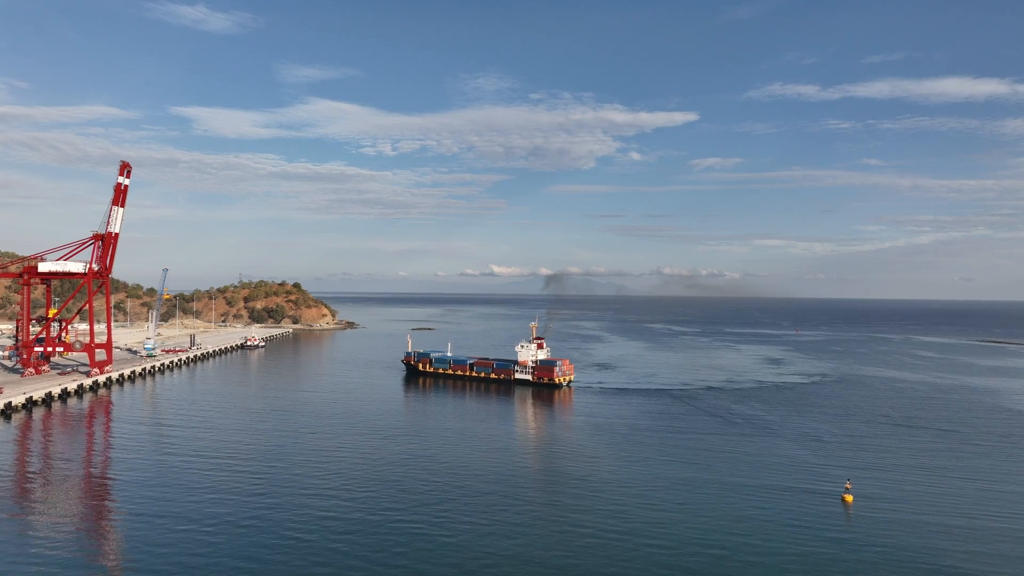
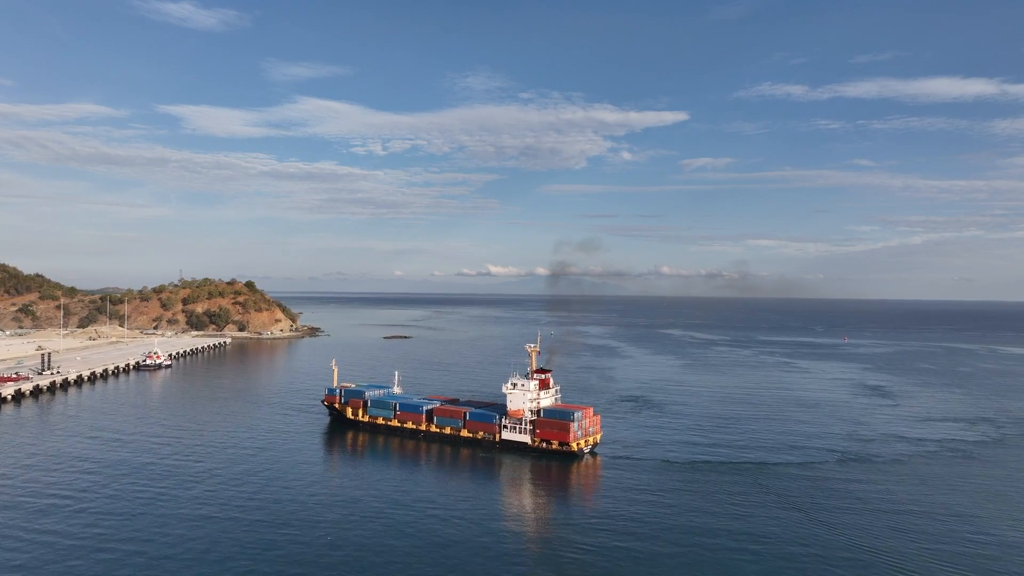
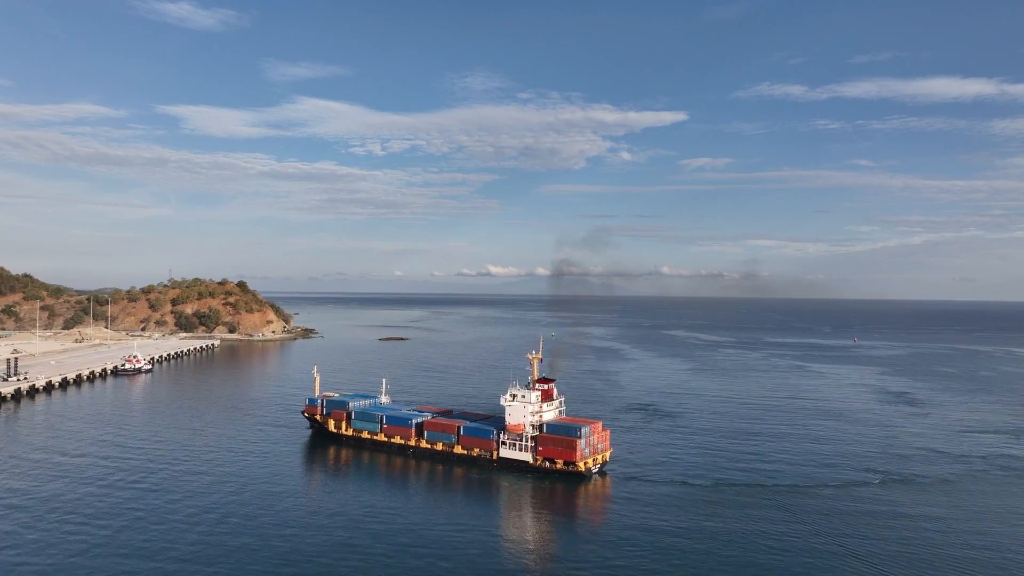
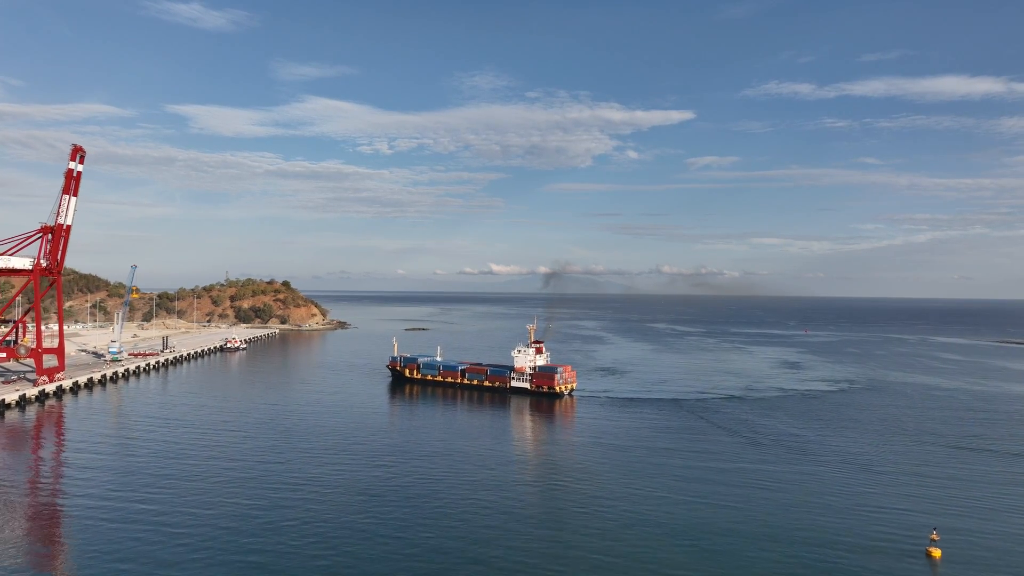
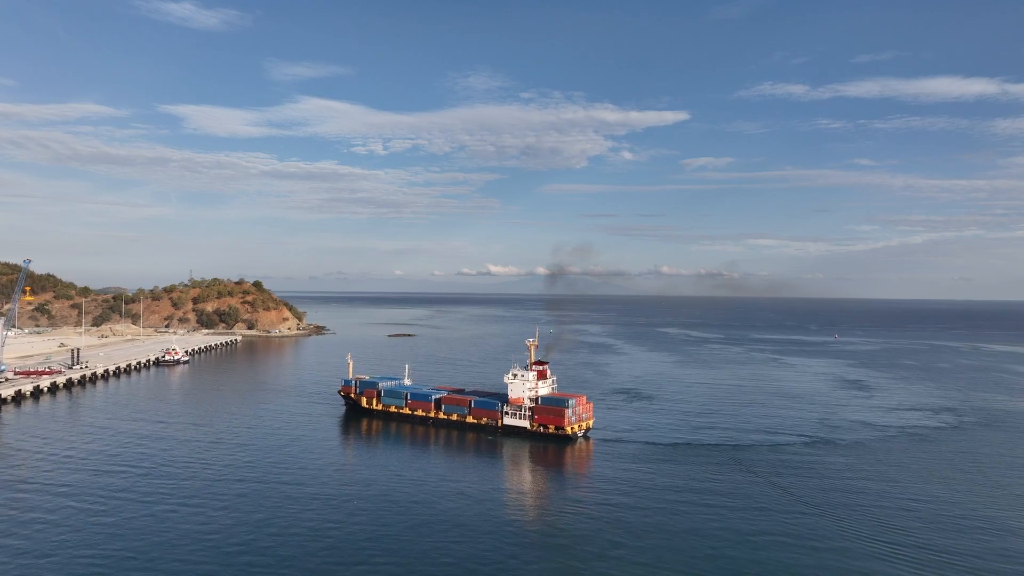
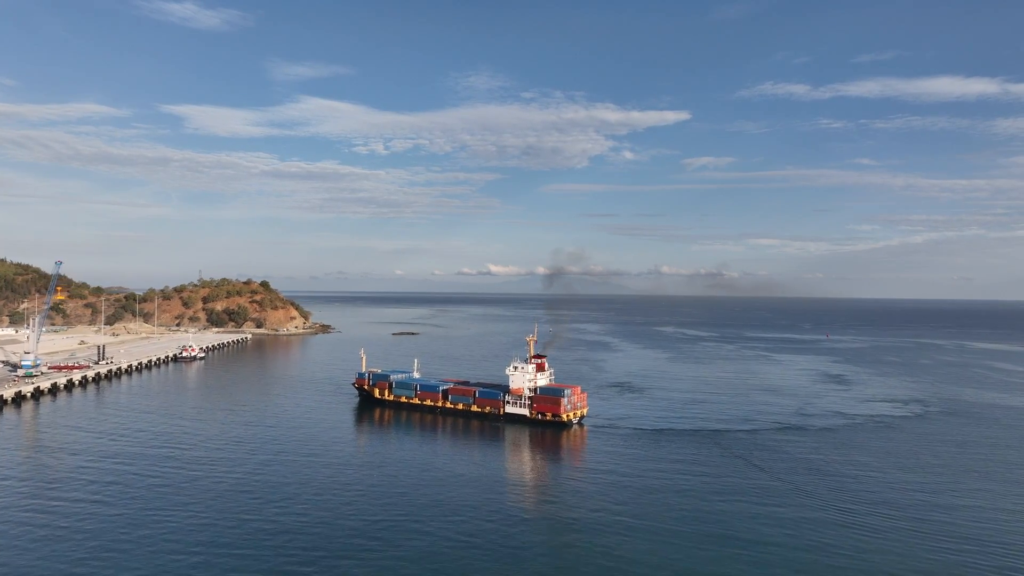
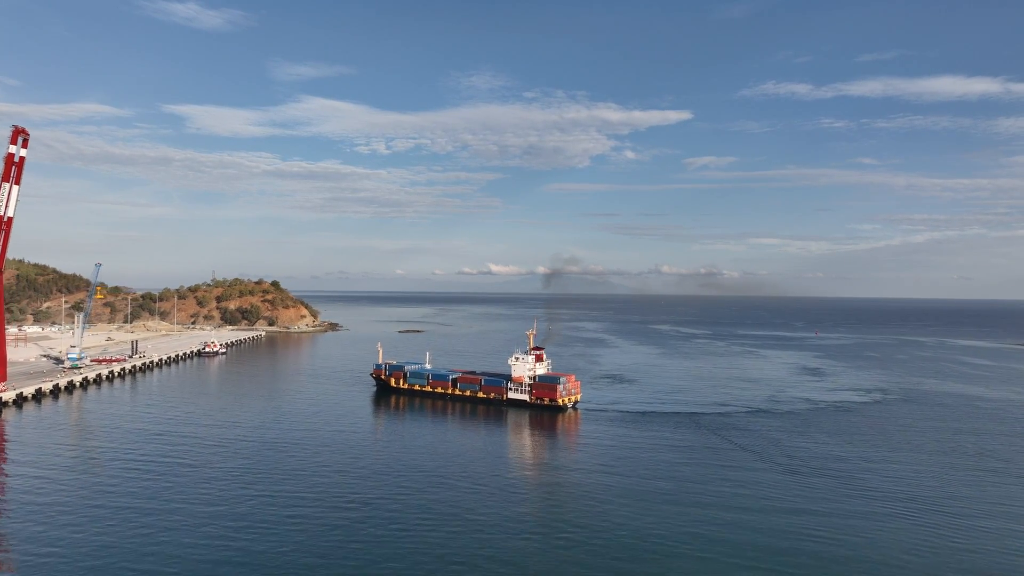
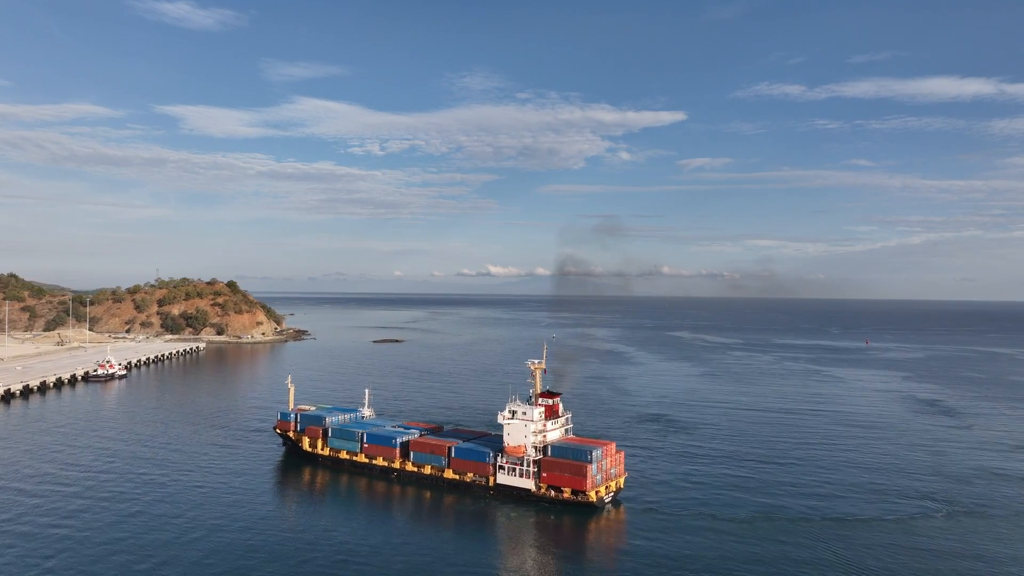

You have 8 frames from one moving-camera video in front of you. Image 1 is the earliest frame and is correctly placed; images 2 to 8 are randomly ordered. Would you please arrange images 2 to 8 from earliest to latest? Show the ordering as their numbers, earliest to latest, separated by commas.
4, 7, 6, 5, 2, 3, 8
